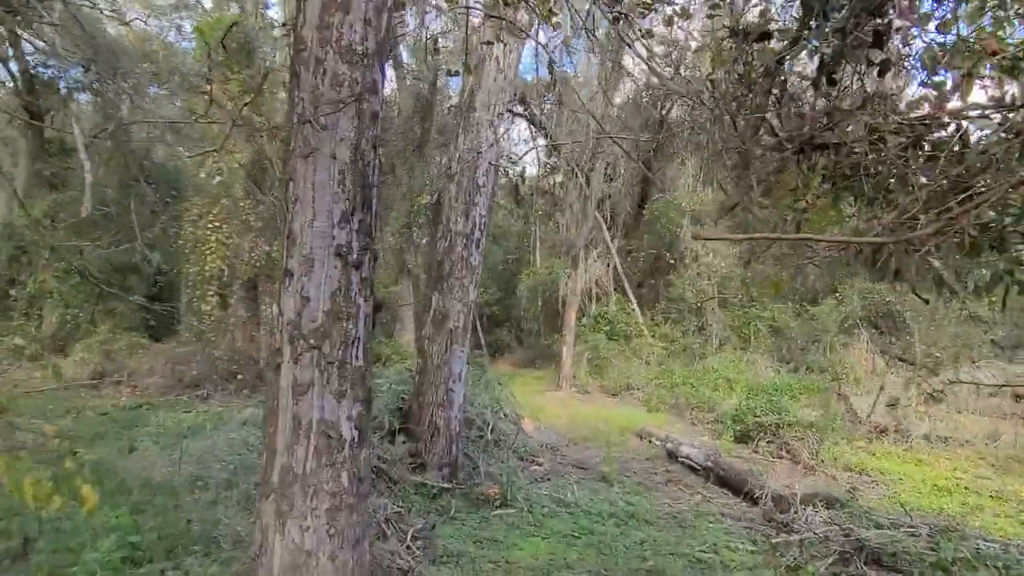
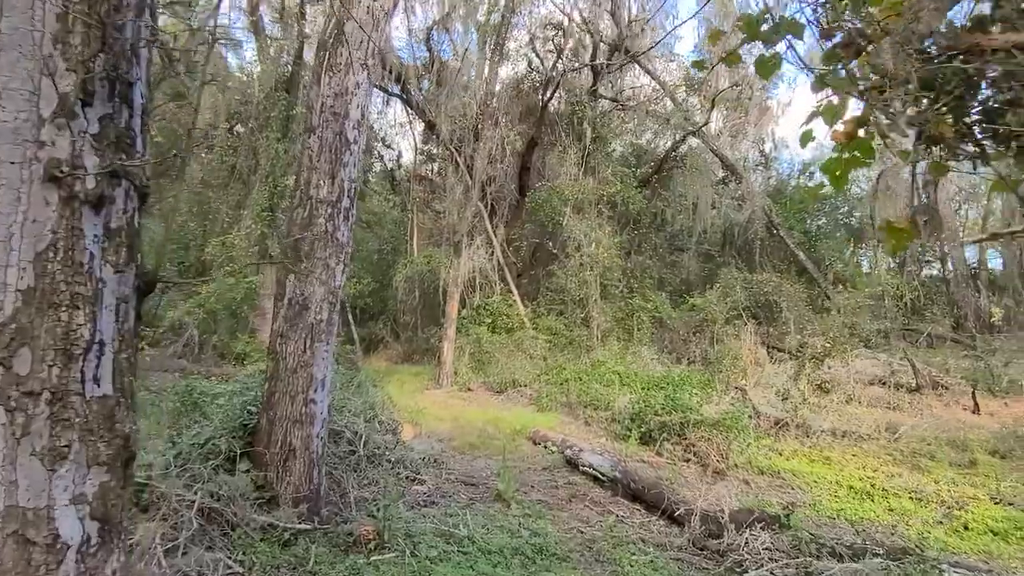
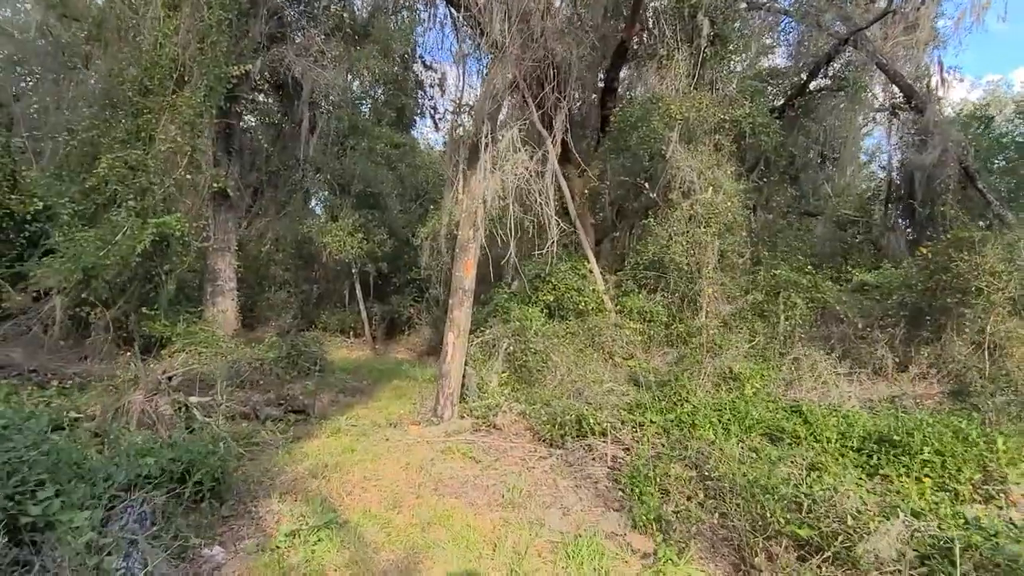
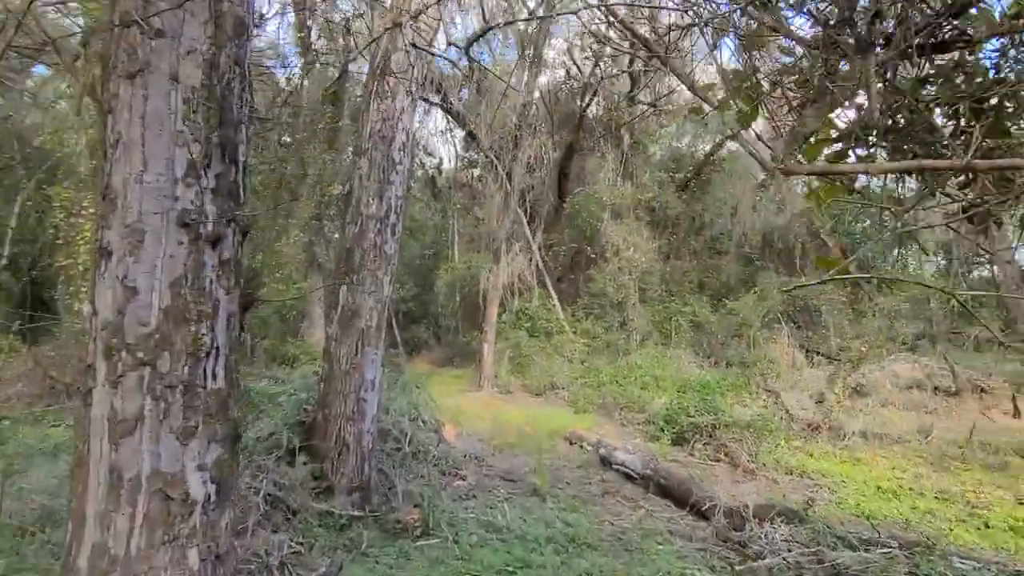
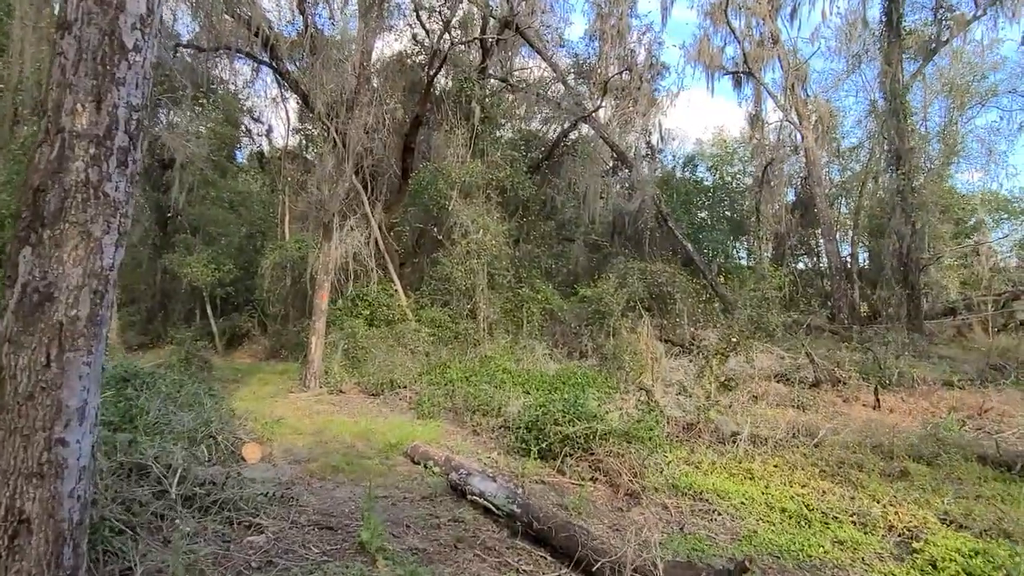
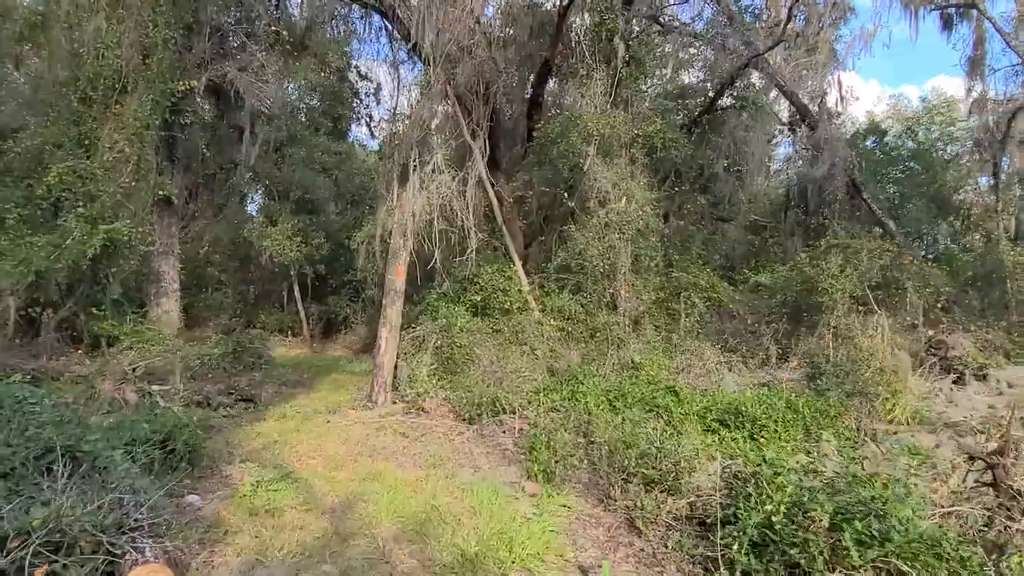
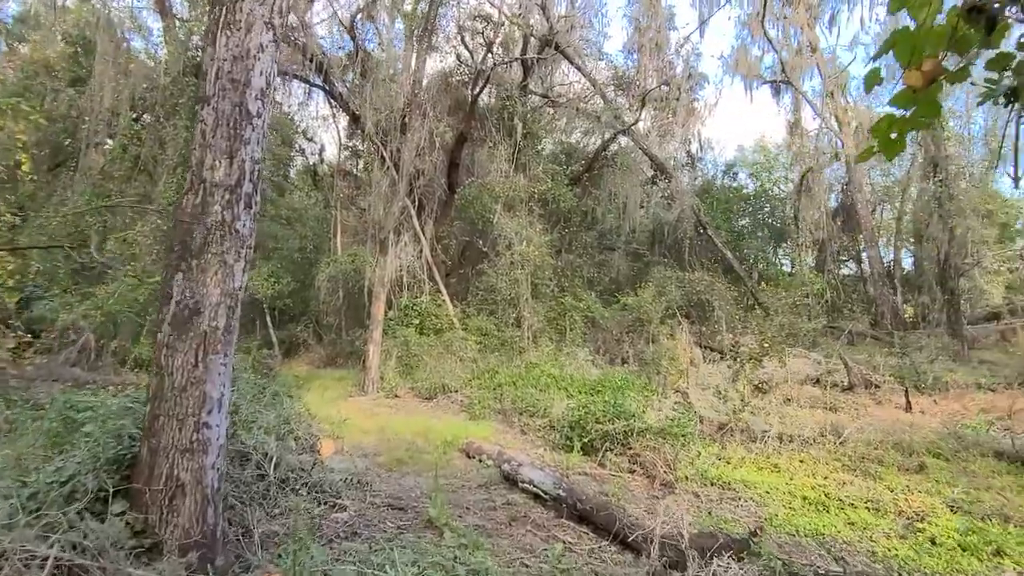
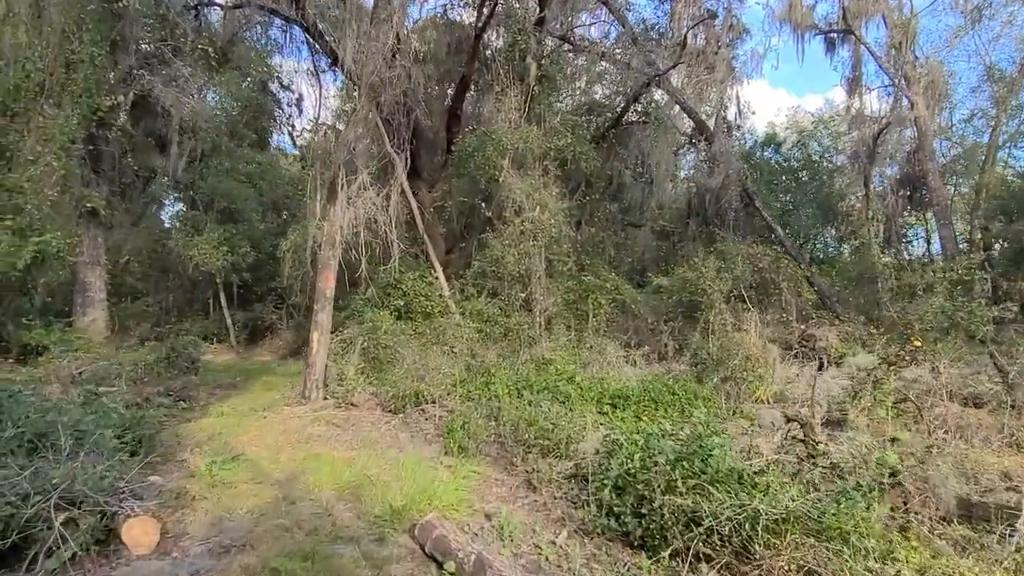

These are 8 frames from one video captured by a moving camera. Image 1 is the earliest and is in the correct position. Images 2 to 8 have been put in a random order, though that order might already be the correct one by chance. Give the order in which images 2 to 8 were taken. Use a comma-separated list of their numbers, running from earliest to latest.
4, 2, 7, 5, 8, 6, 3
